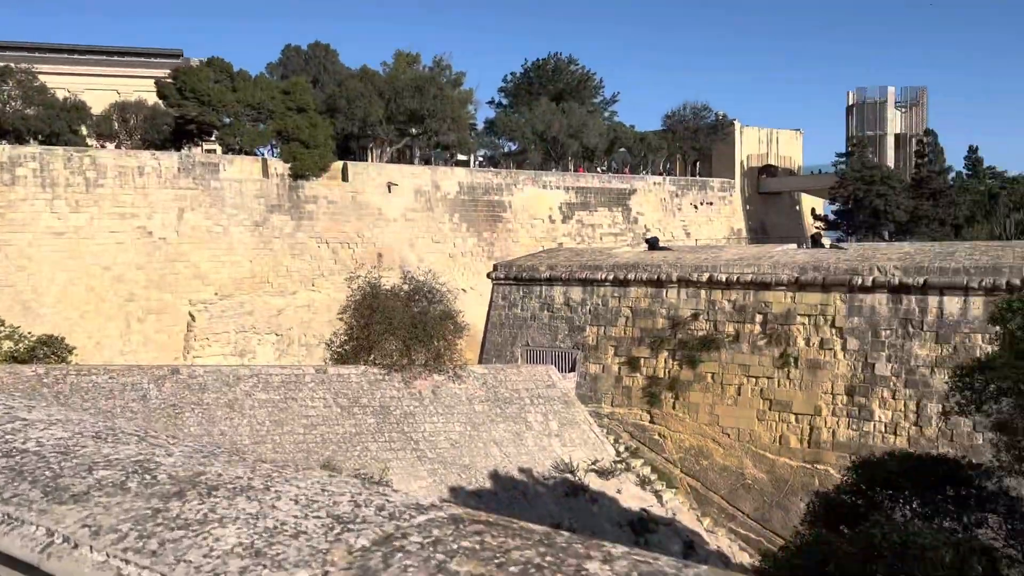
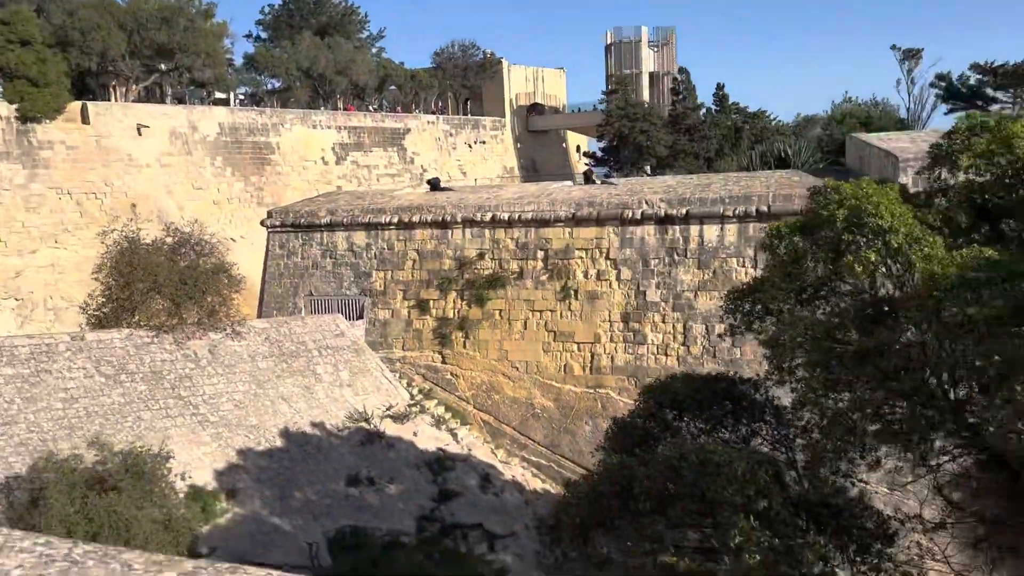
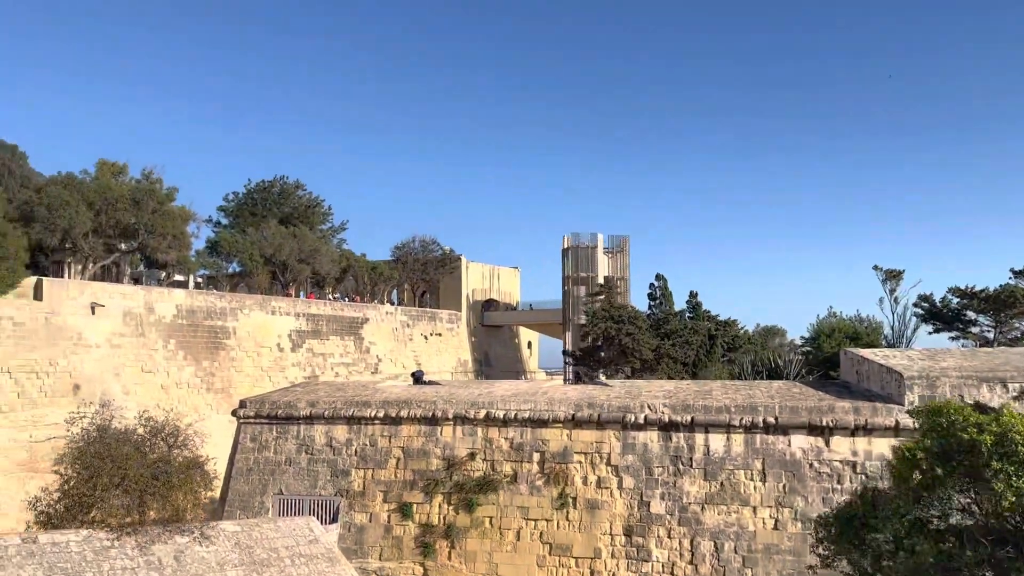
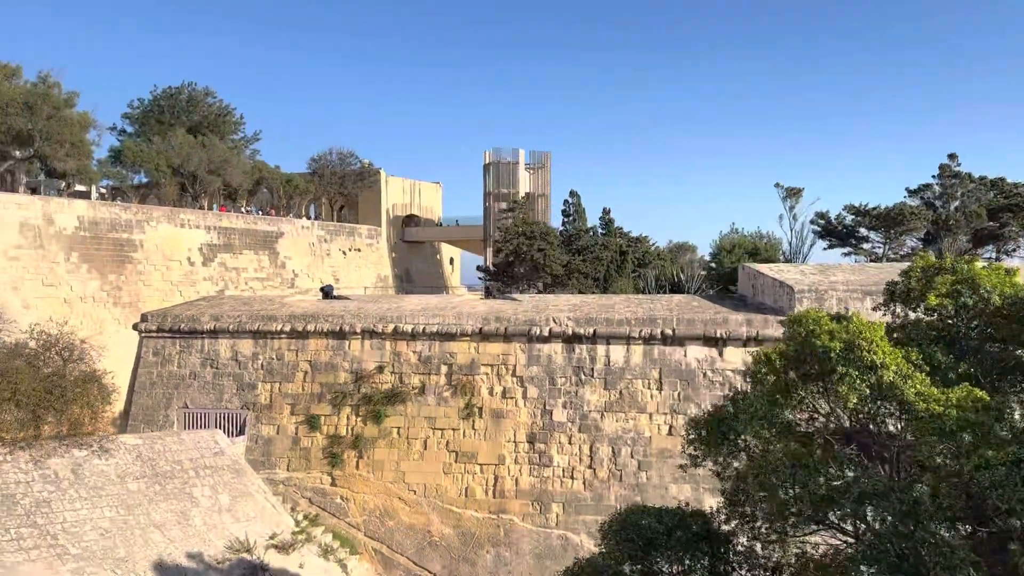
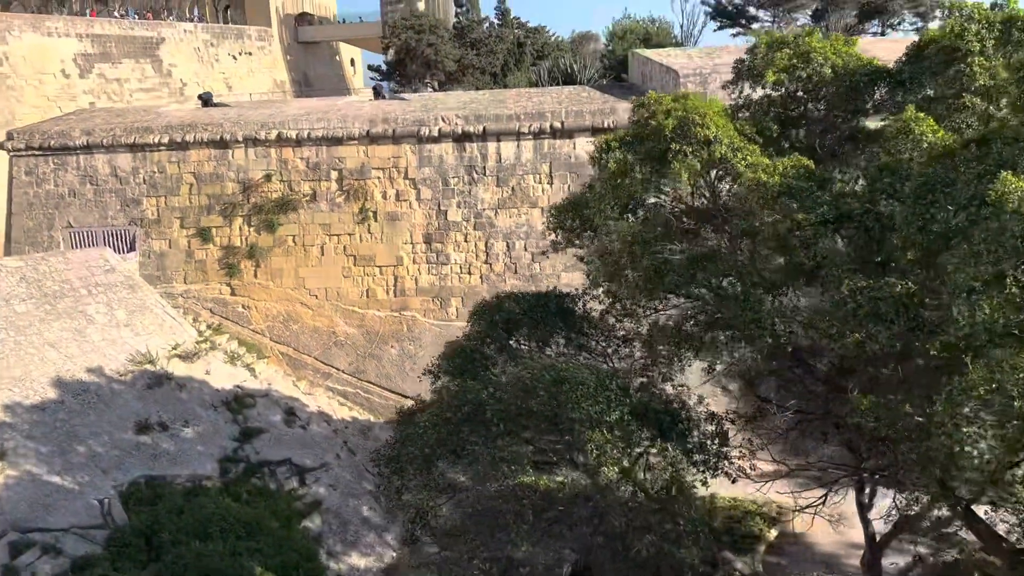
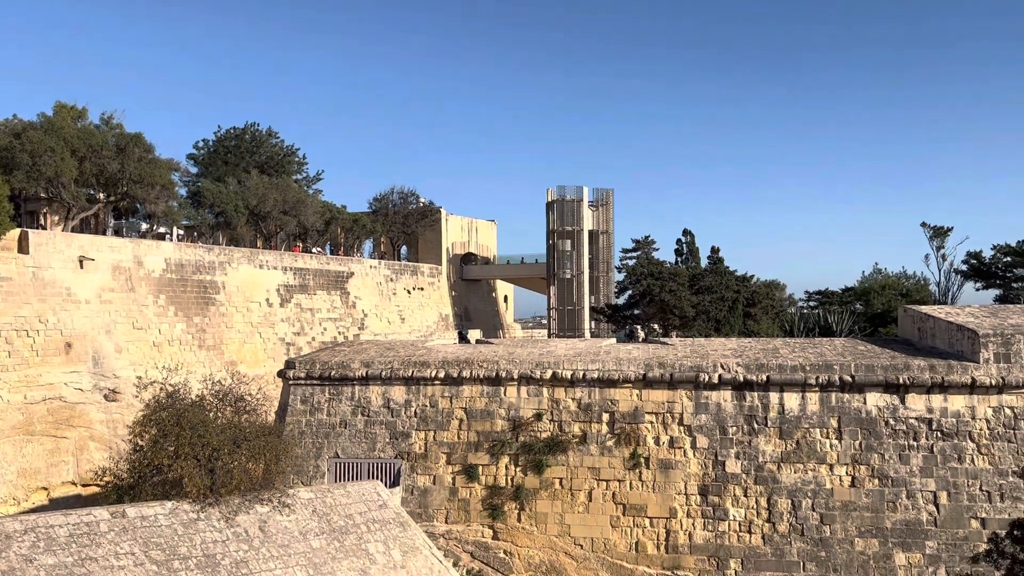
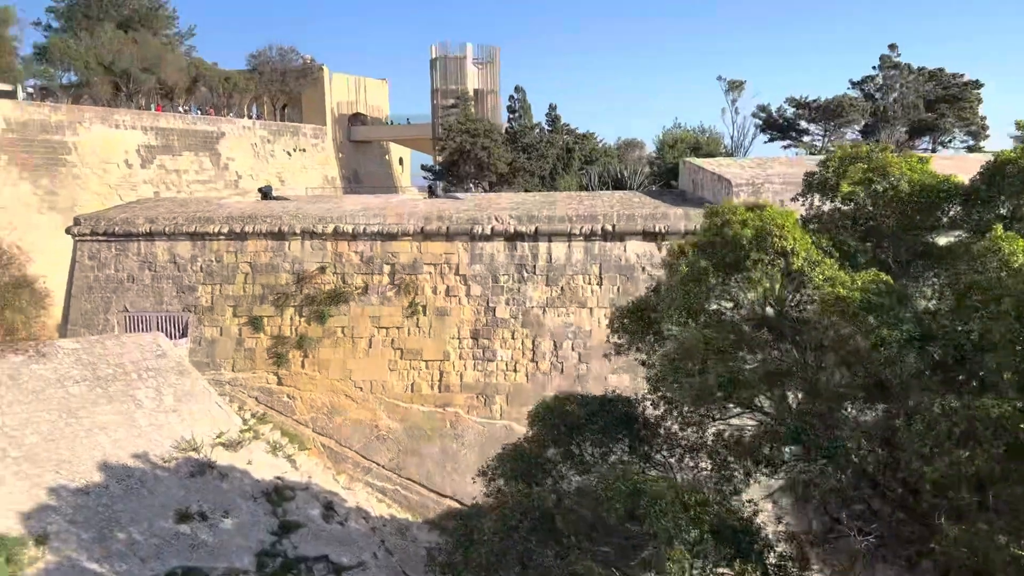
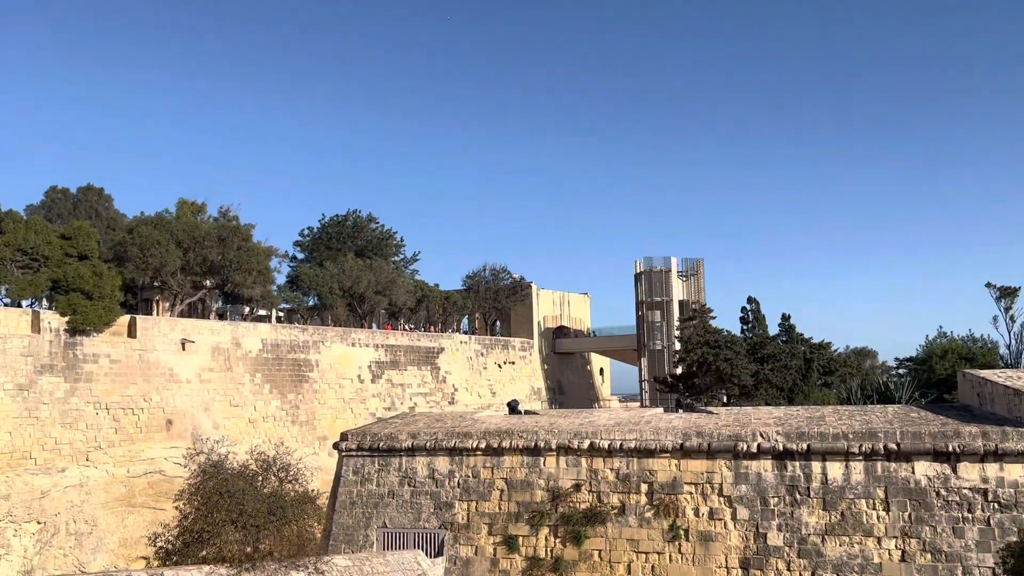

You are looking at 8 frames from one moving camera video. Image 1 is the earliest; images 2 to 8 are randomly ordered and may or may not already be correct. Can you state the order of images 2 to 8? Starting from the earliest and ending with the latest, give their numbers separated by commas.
2, 5, 7, 4, 3, 8, 6
